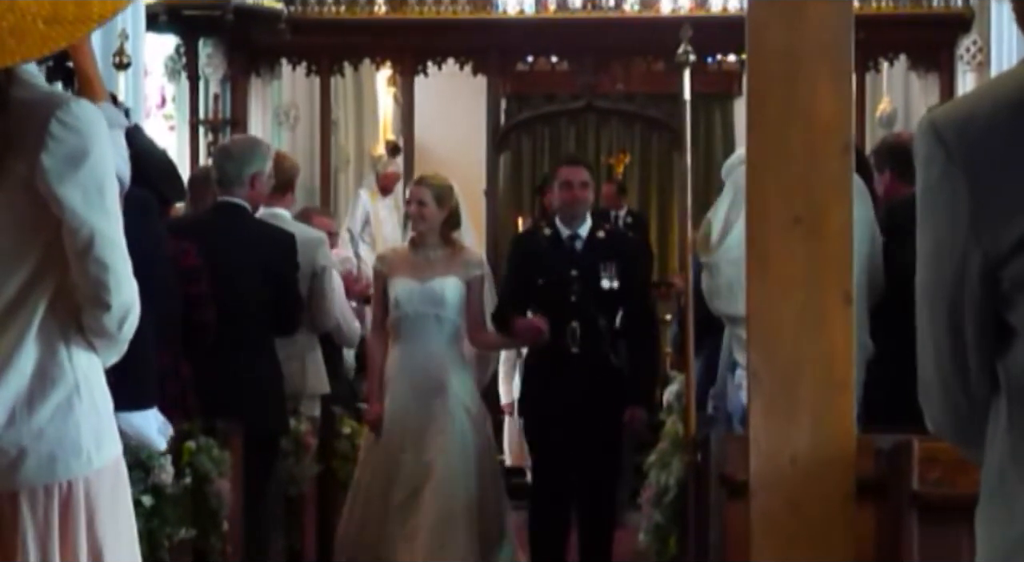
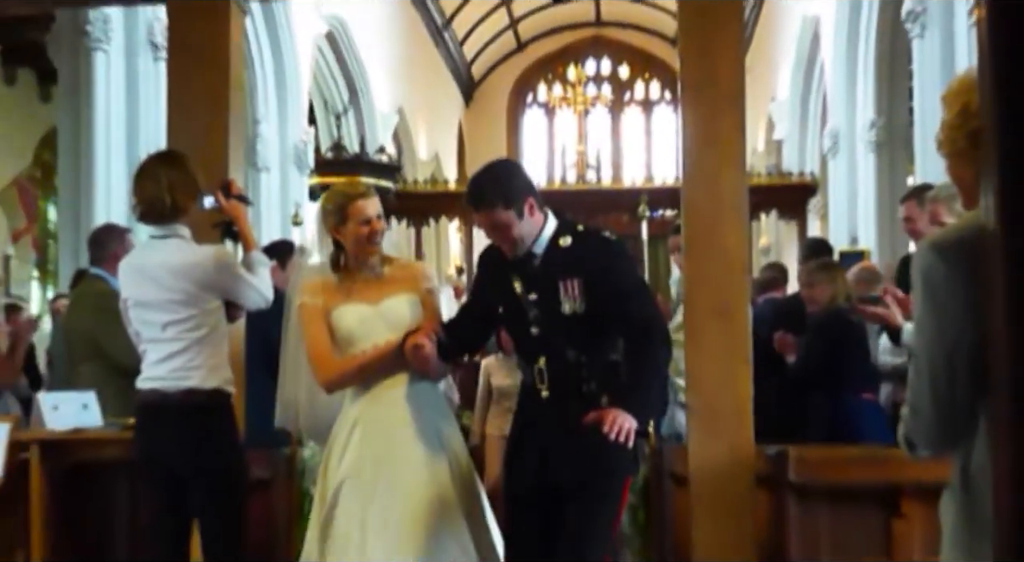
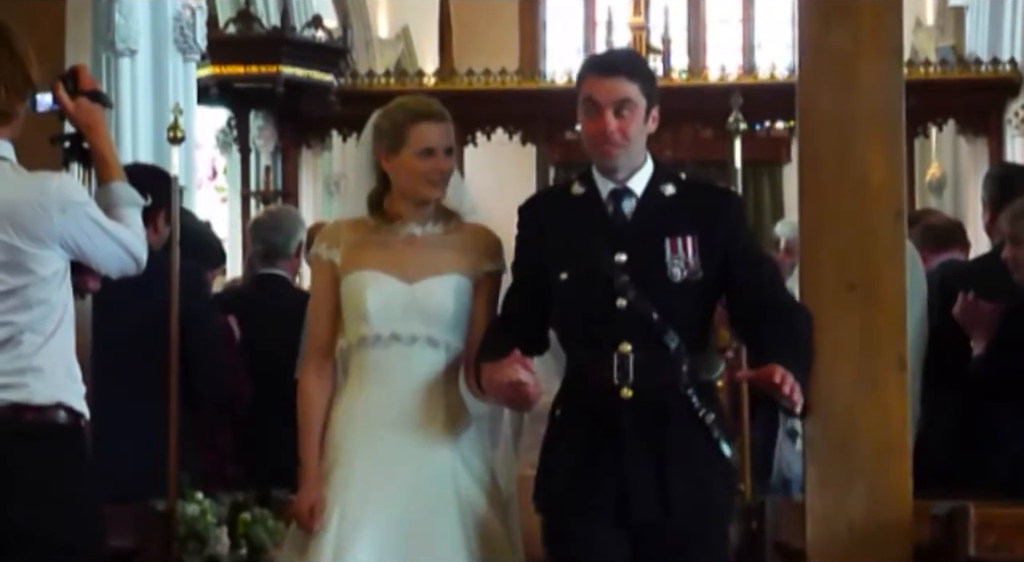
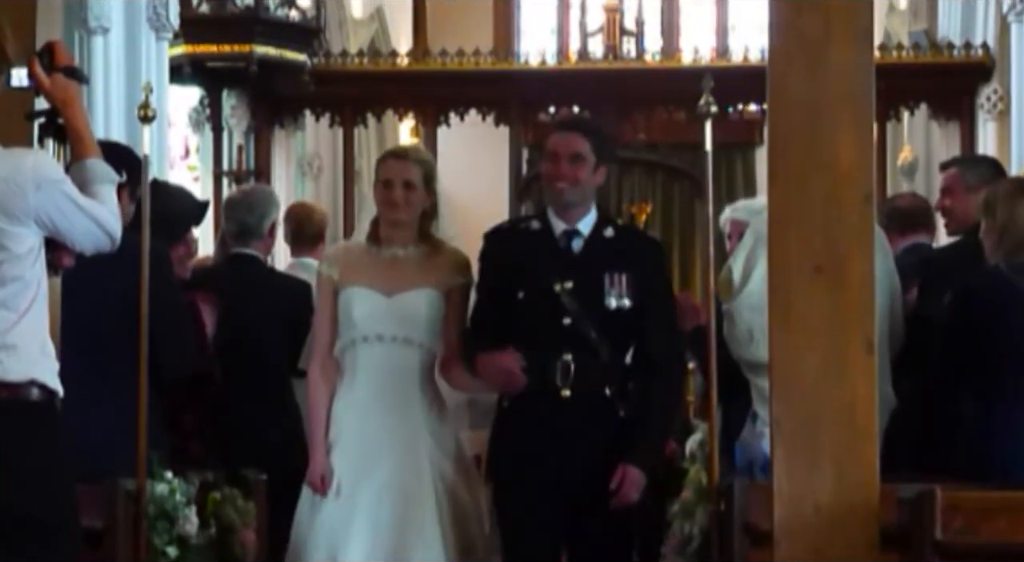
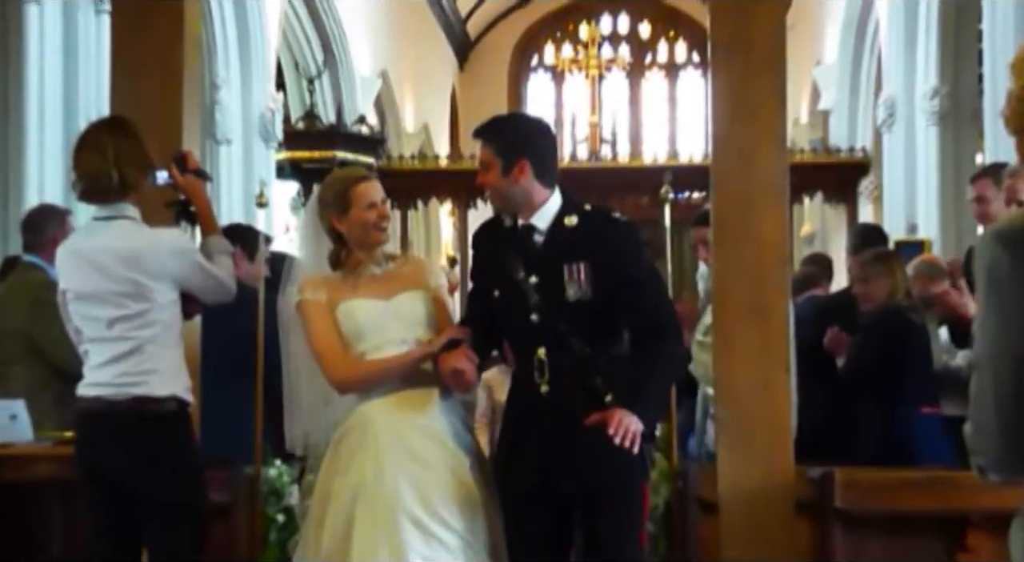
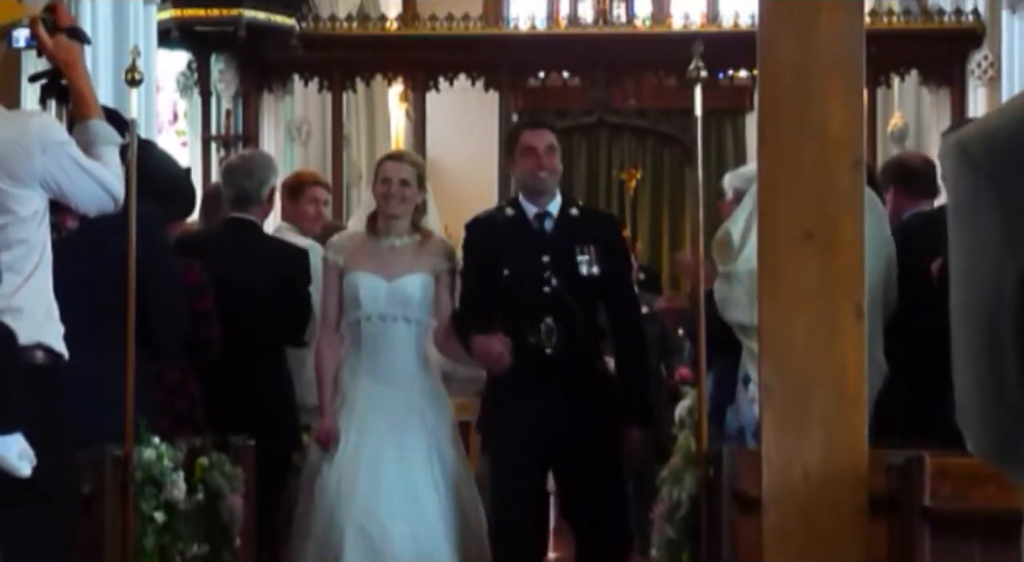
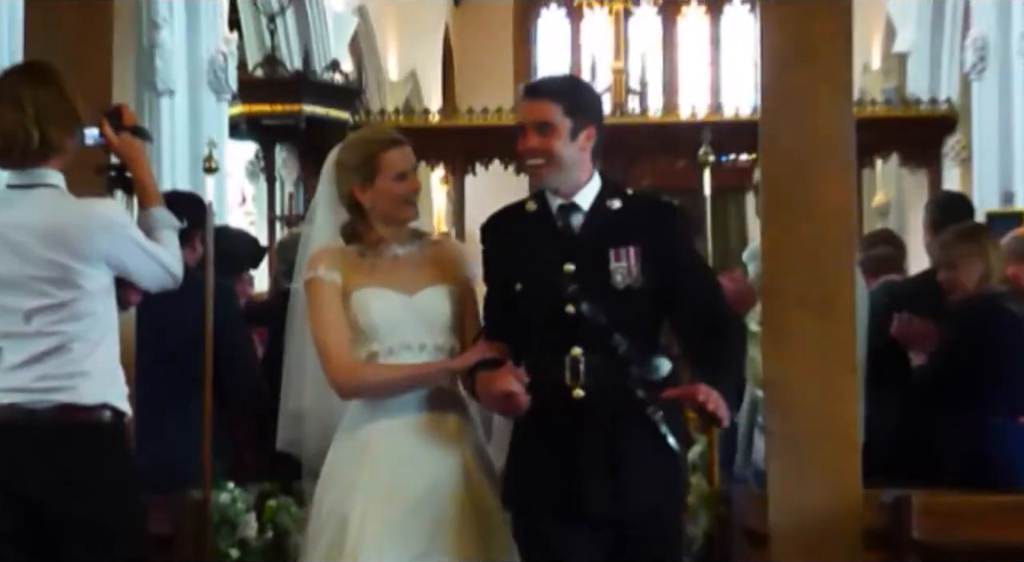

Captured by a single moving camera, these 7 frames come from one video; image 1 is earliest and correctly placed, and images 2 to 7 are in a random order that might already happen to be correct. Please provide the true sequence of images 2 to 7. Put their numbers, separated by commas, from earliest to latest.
6, 4, 3, 7, 5, 2
